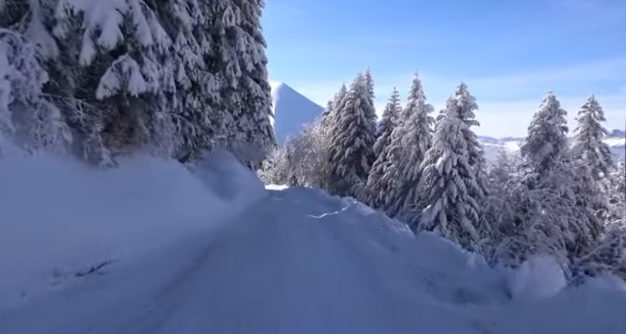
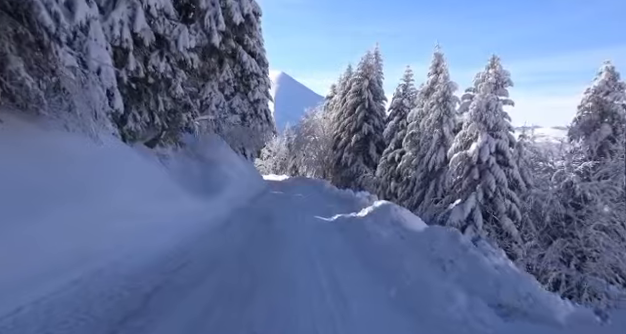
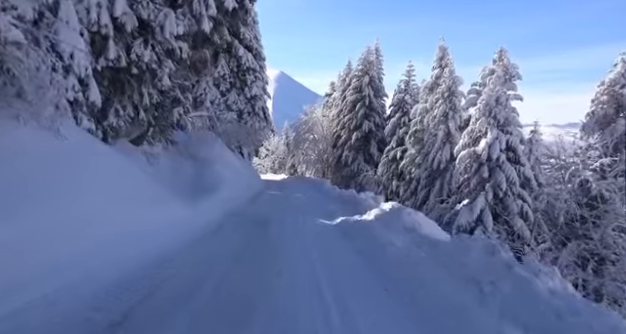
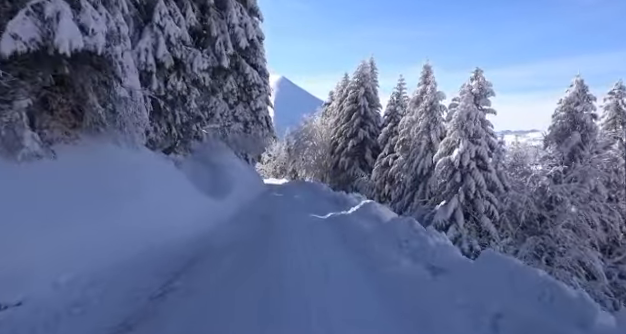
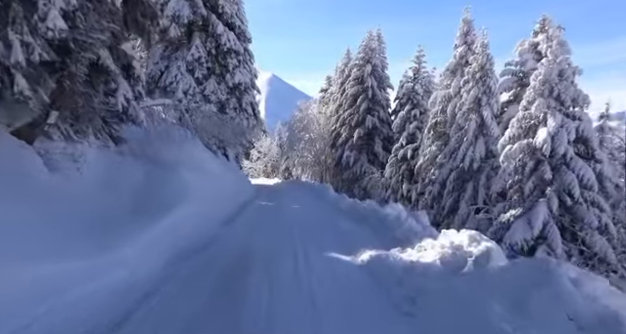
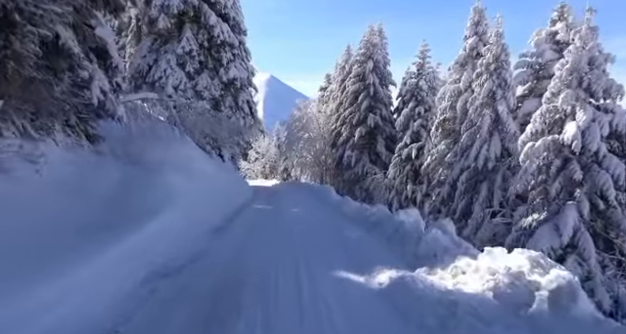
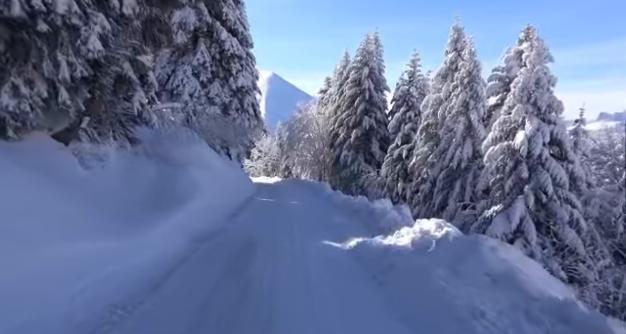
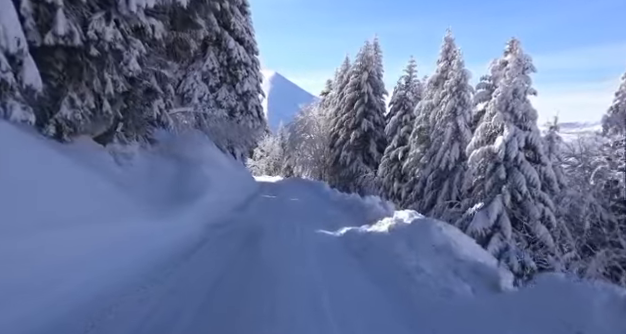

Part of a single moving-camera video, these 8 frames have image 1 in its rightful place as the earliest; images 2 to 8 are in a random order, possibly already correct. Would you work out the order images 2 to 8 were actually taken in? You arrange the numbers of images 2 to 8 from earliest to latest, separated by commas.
4, 2, 3, 8, 7, 5, 6
